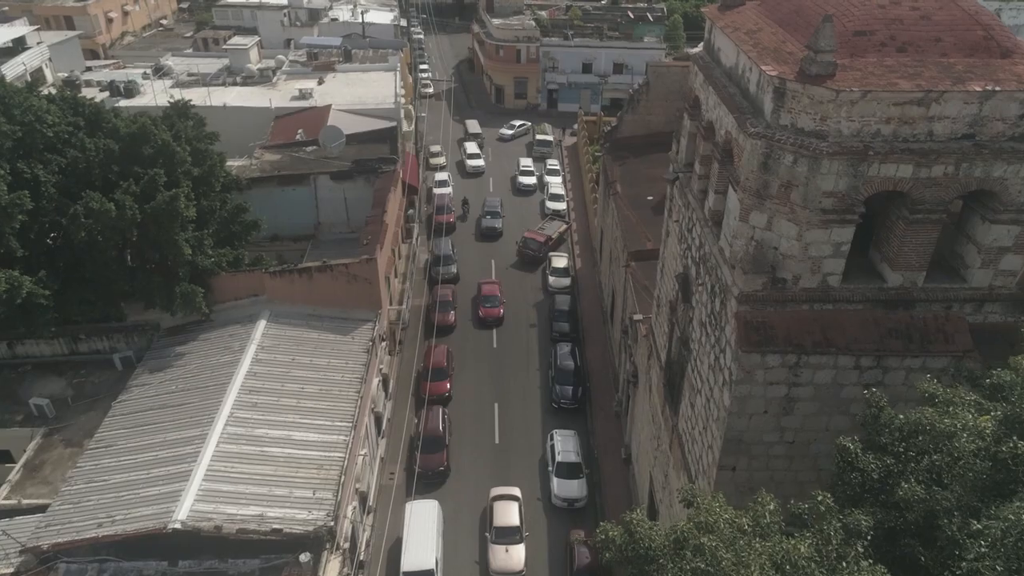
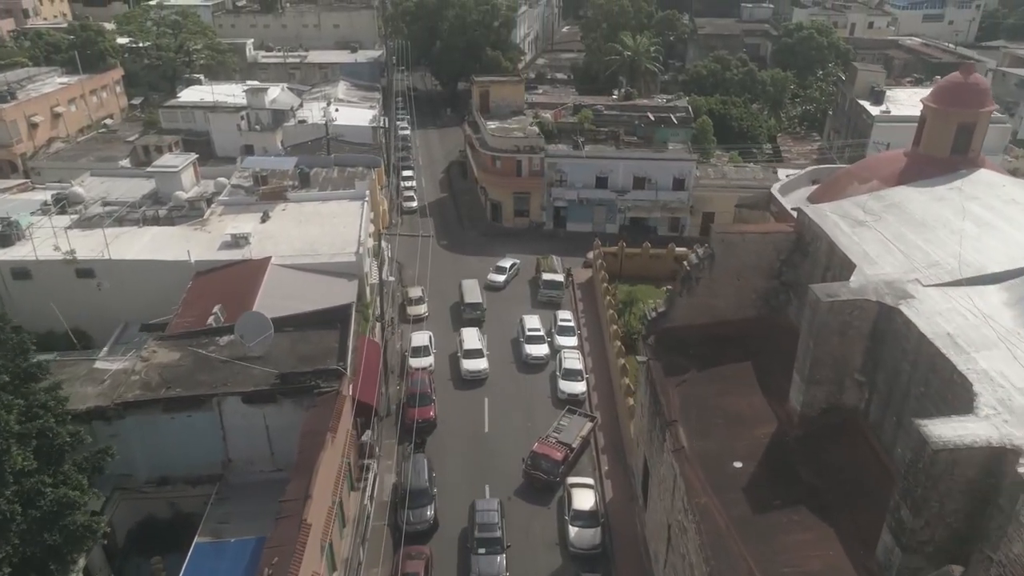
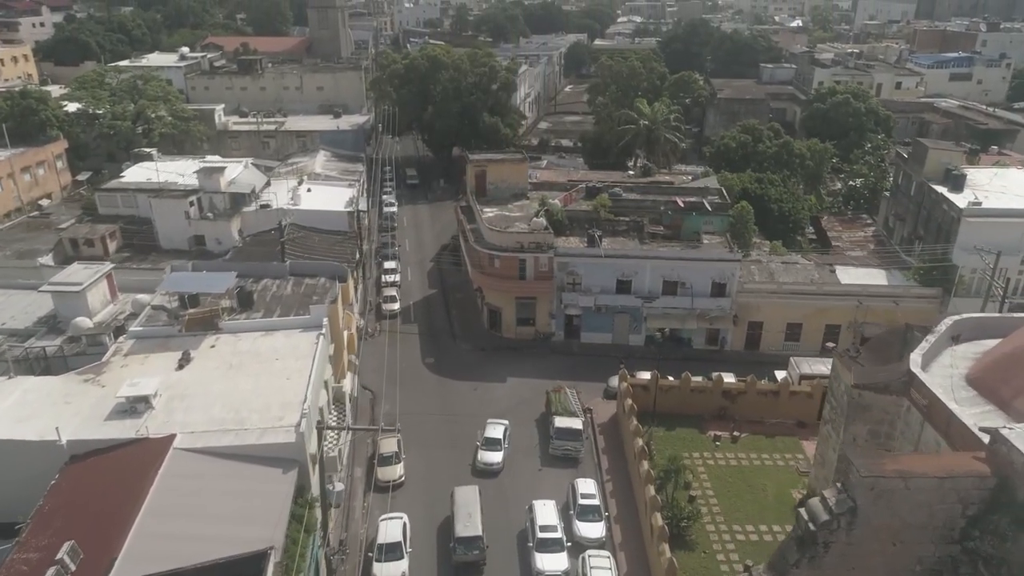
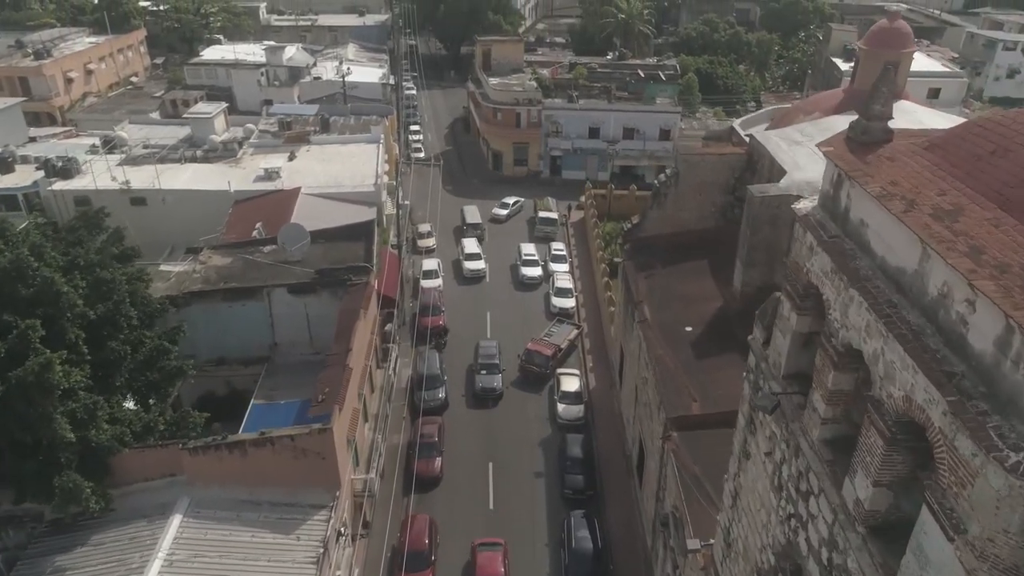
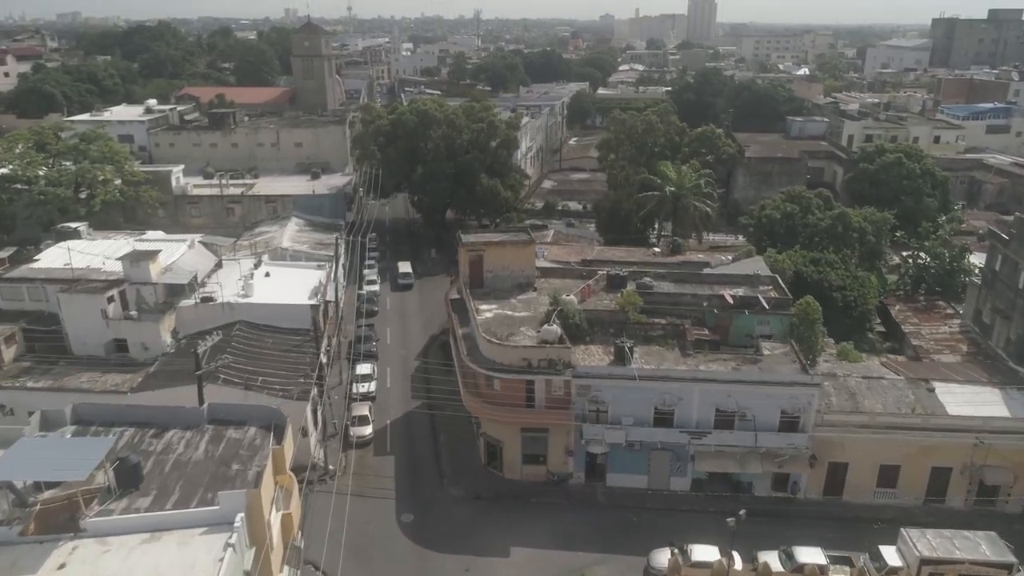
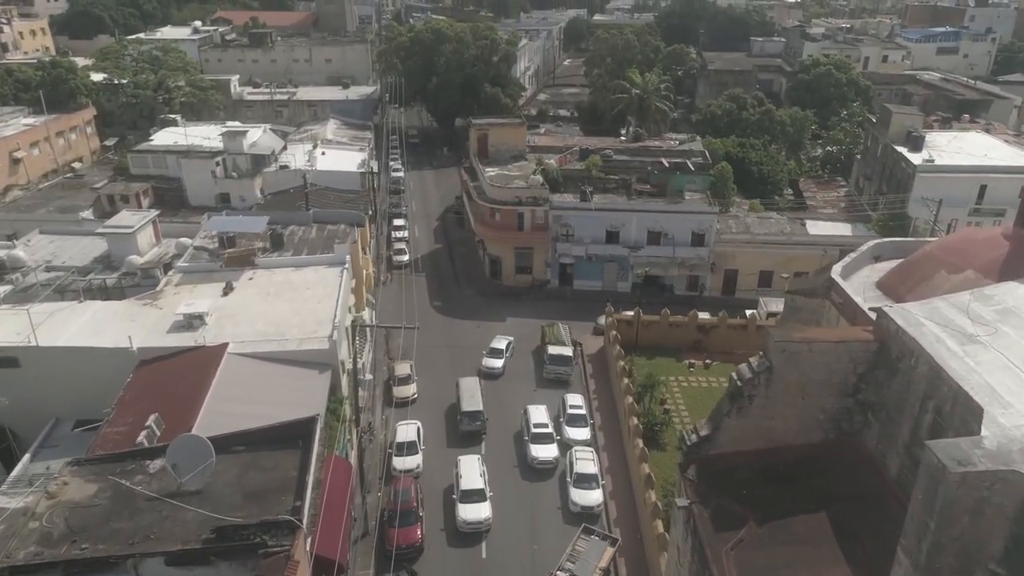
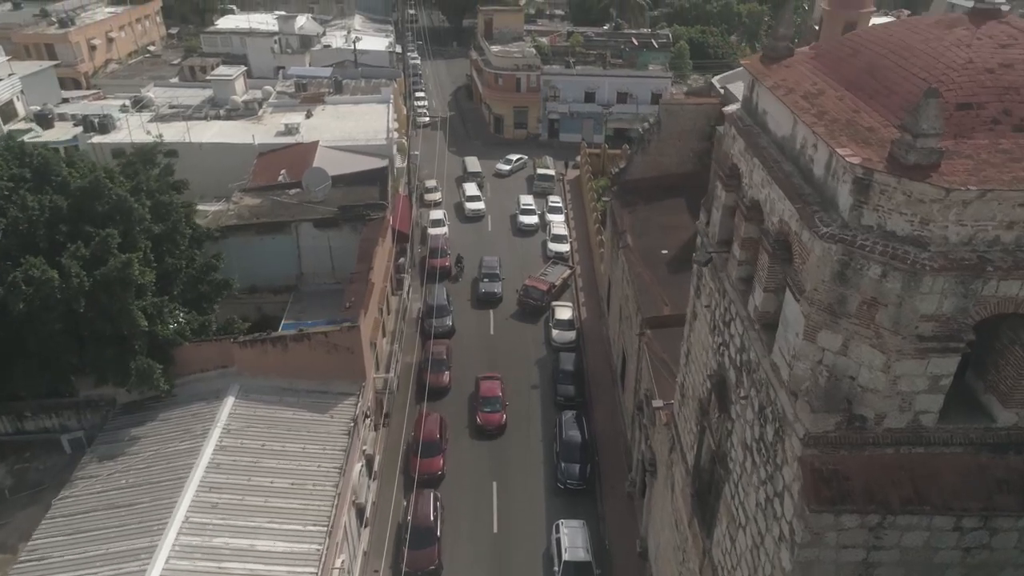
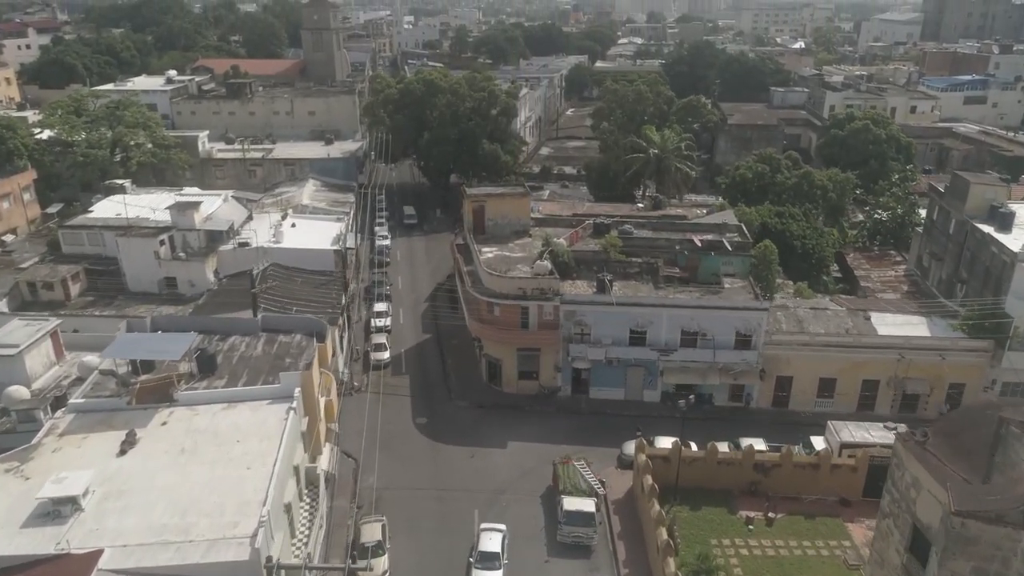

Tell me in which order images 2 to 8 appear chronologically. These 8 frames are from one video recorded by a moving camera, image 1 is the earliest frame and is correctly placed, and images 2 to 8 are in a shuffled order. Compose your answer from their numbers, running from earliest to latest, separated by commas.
7, 4, 2, 6, 3, 8, 5
